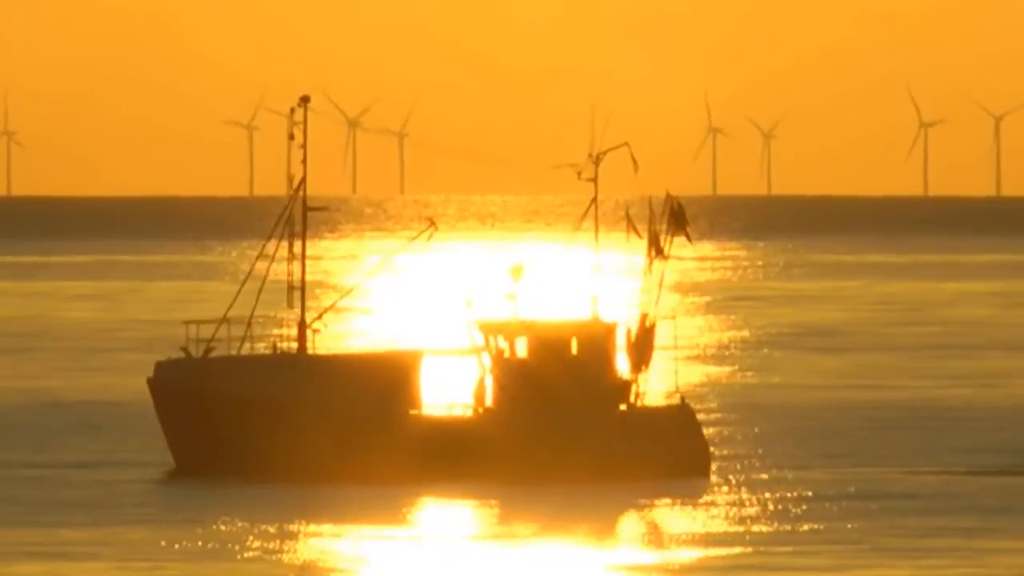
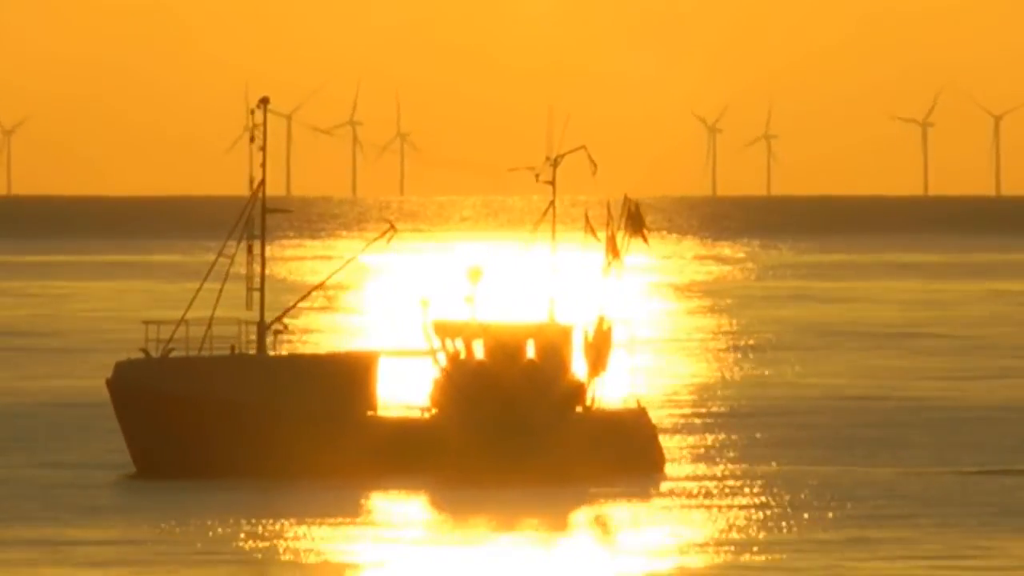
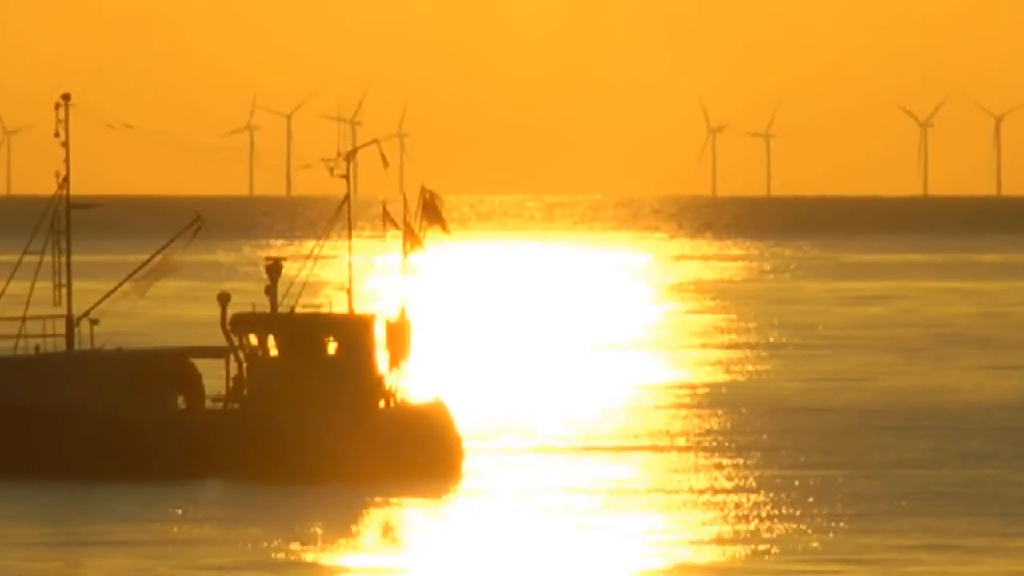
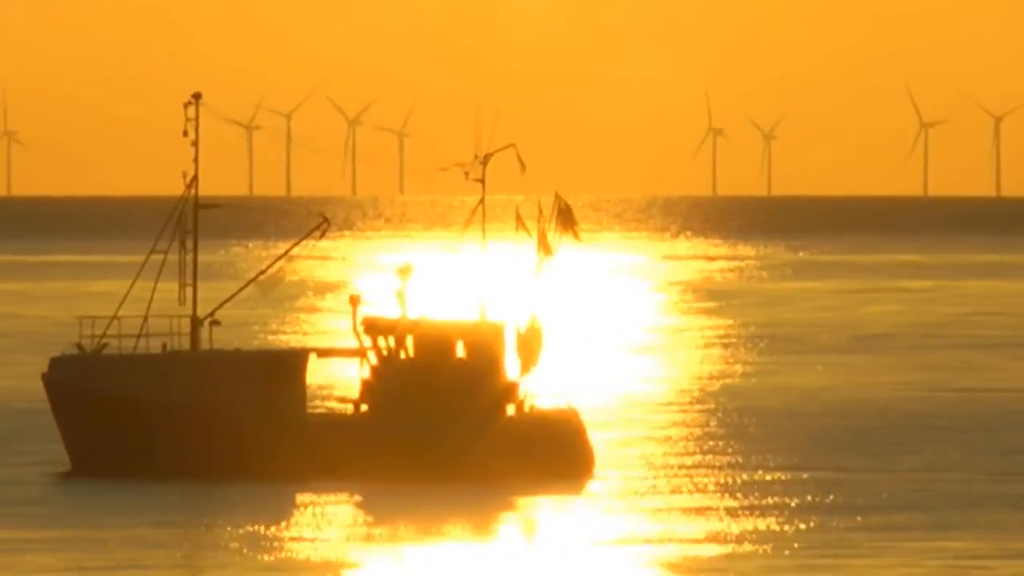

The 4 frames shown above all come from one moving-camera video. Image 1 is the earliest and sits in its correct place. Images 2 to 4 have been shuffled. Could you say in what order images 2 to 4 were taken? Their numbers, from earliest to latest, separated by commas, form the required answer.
2, 4, 3
